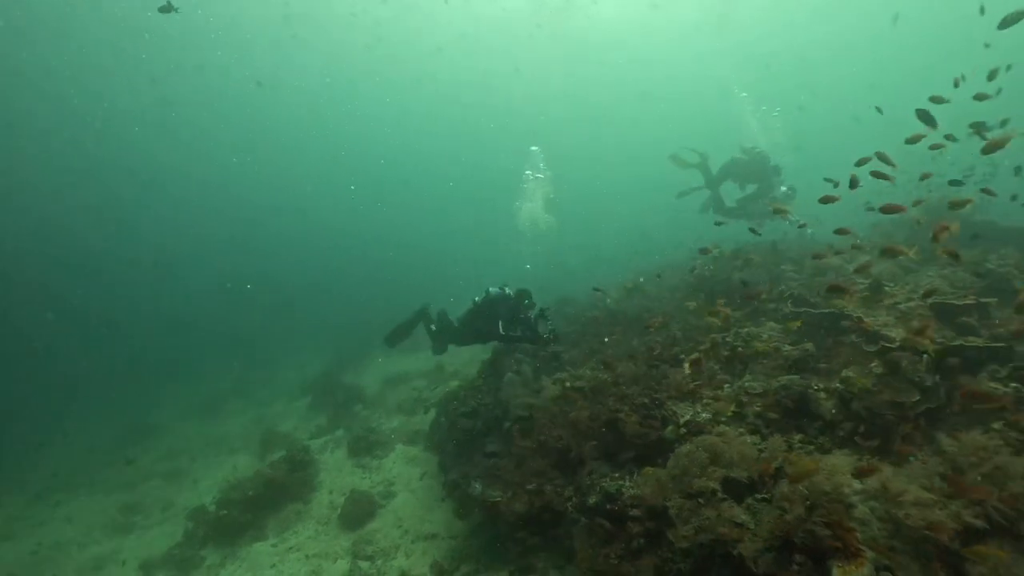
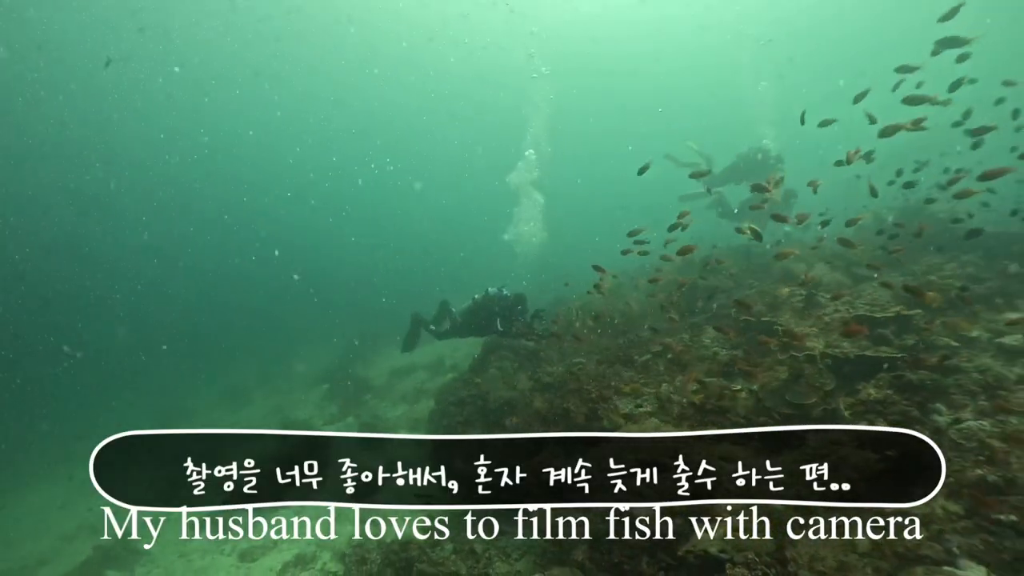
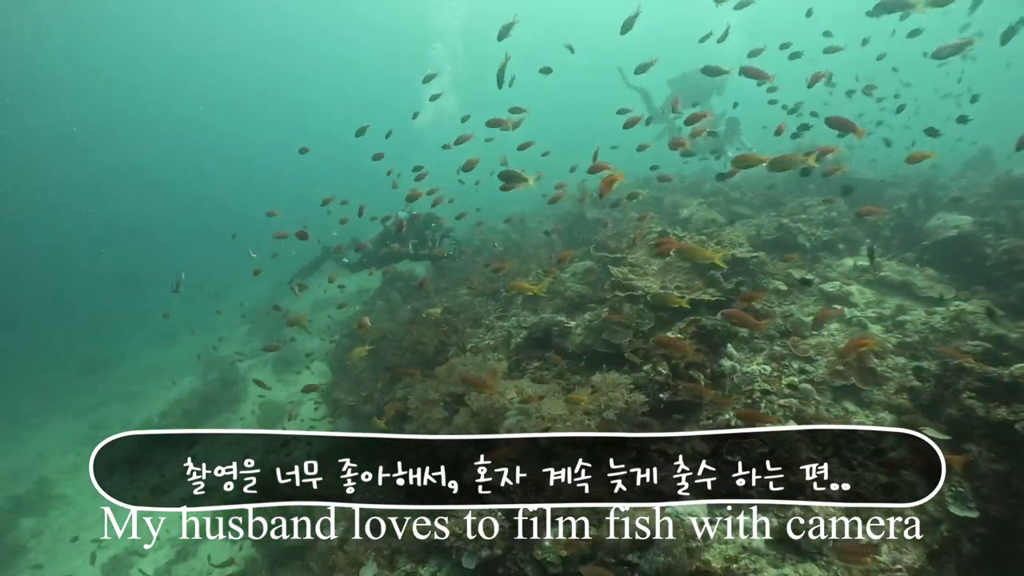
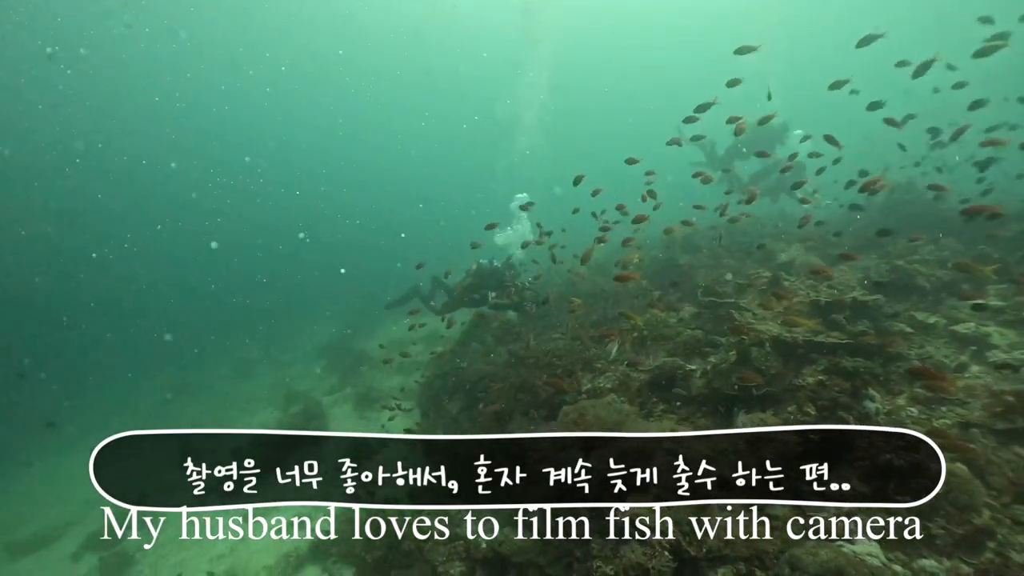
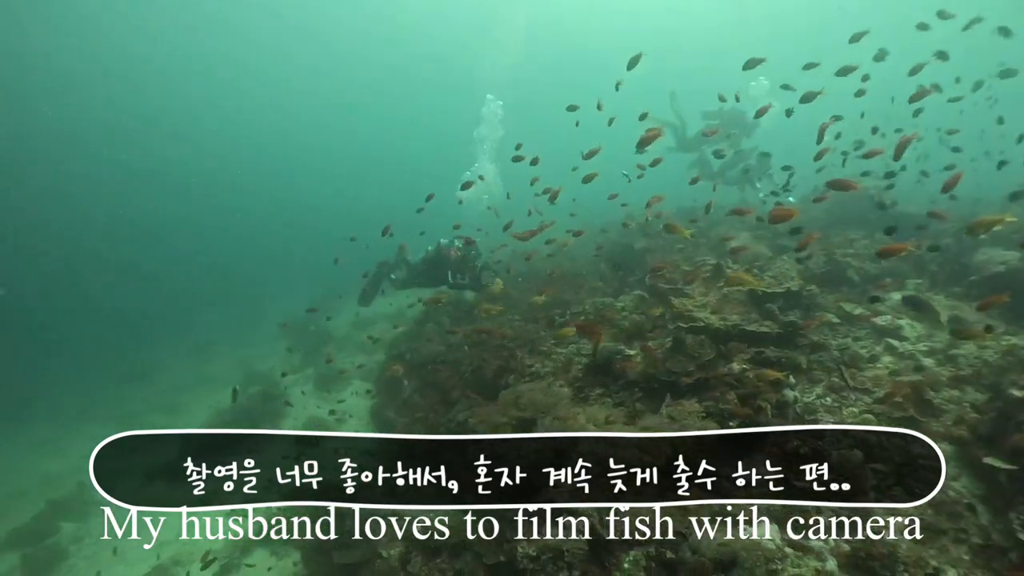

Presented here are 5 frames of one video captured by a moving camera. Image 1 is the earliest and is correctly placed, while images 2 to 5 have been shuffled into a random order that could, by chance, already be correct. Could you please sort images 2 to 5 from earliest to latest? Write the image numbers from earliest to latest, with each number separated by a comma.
2, 4, 5, 3
